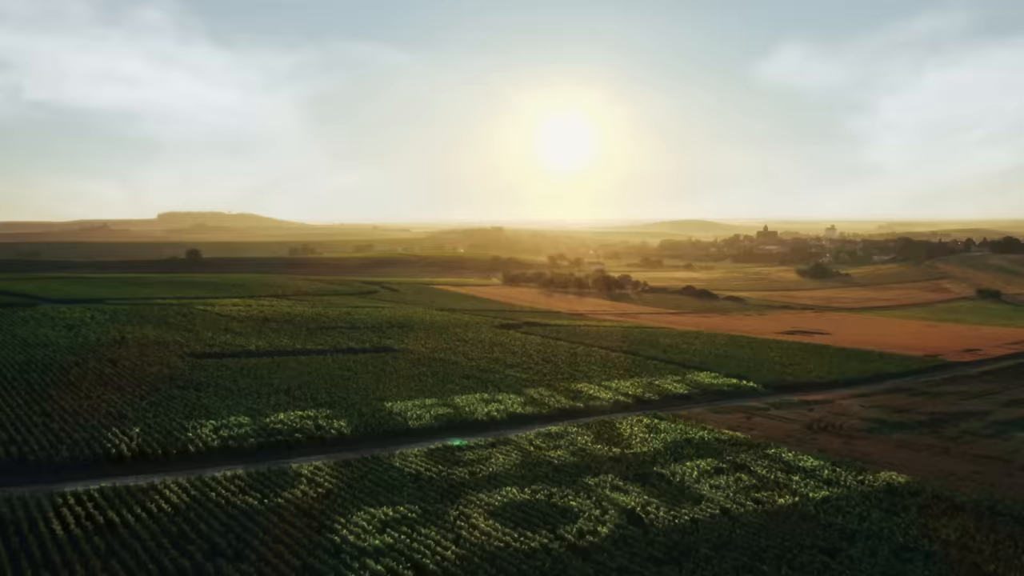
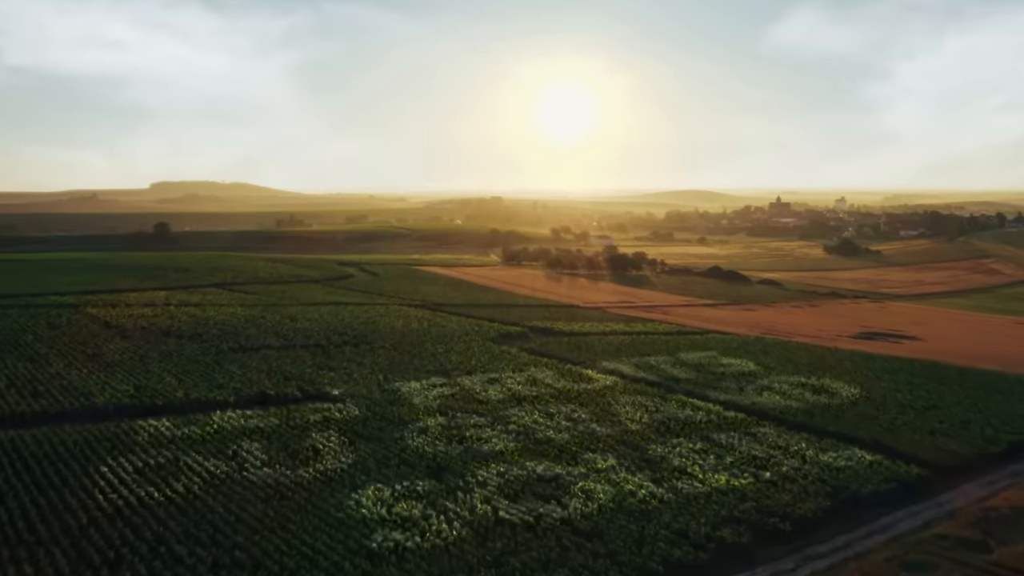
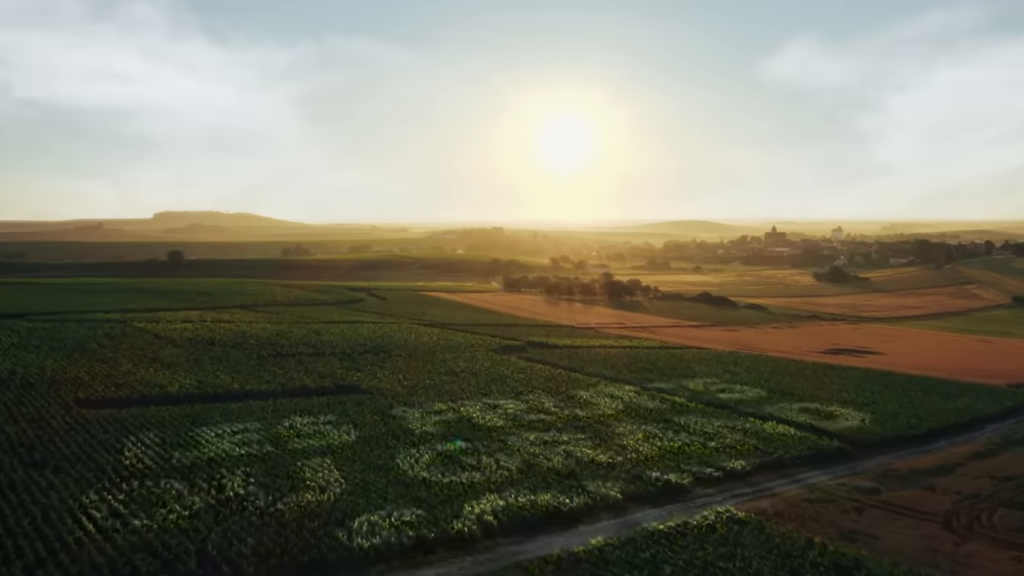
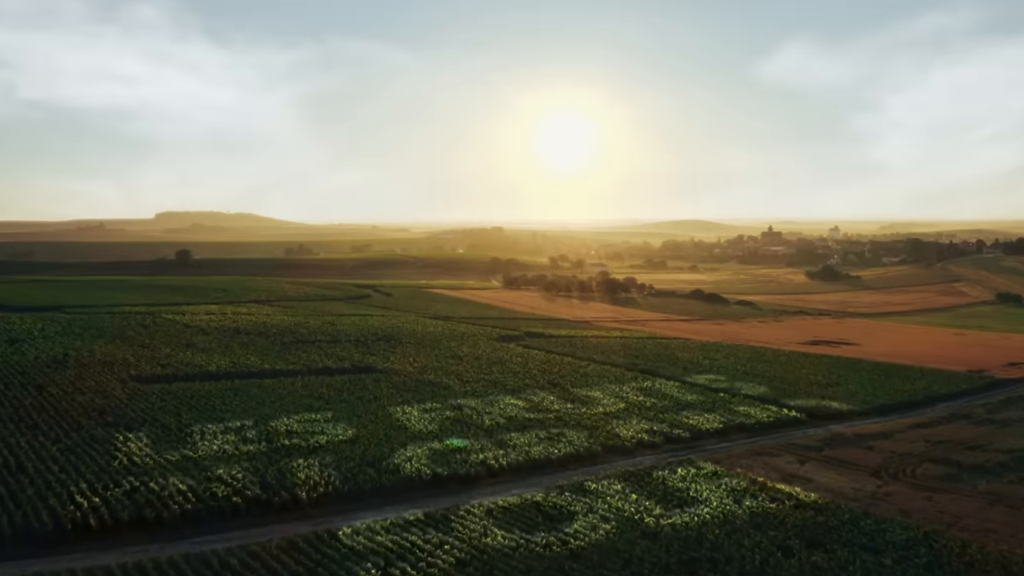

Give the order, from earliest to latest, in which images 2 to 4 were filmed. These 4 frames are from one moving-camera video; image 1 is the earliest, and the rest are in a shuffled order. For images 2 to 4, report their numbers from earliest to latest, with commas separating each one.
4, 3, 2
